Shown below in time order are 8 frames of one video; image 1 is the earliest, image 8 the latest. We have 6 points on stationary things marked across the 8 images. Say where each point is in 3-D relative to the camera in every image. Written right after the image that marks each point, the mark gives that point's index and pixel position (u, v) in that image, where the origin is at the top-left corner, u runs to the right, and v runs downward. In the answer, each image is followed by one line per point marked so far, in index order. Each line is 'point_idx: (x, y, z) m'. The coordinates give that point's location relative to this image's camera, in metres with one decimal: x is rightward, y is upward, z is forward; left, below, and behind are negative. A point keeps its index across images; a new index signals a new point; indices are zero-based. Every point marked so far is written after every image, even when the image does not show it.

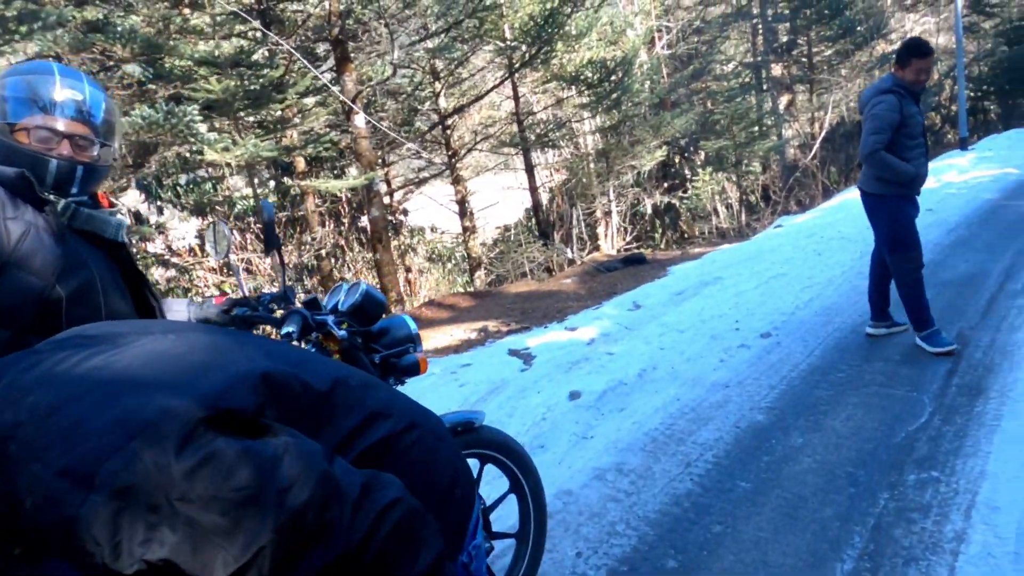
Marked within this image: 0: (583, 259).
0: (+1.3, +0.5, +12.1) m
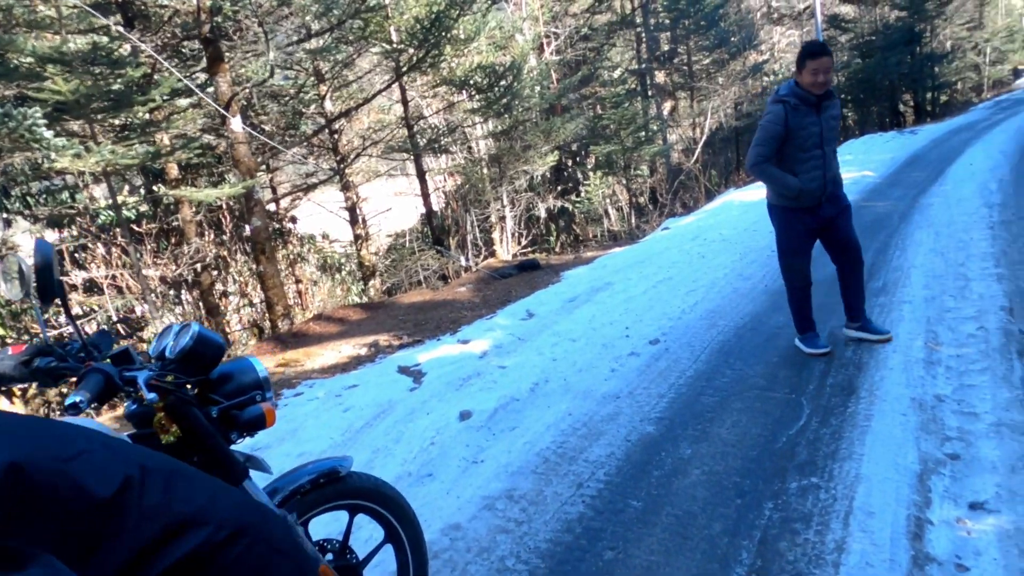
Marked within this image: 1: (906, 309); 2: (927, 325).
0: (-0.6, +0.4, +12.0) m
1: (+3.0, -0.2, +5.0) m
2: (+2.9, -0.3, +4.6) m
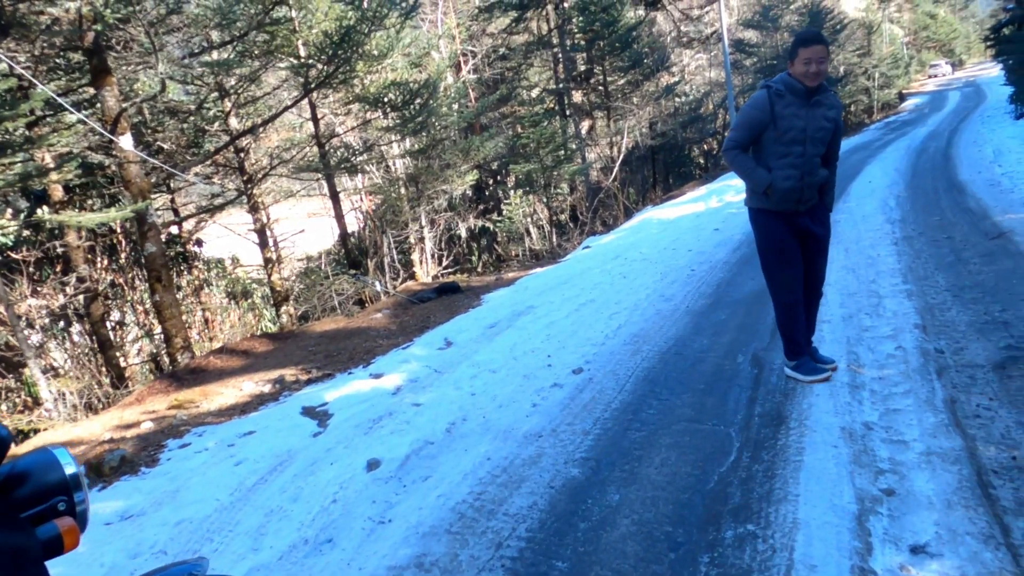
0: (-2.0, 0.0, +11.5) m
1: (+2.3, -0.3, +4.9) m
2: (+2.3, -0.4, +4.5) m
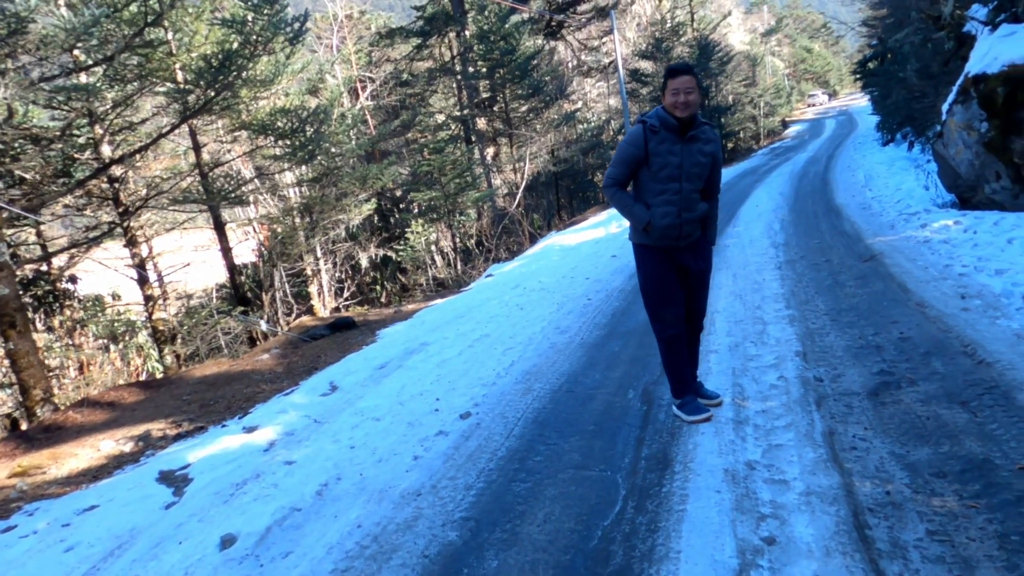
0: (-3.7, -0.6, +10.9) m
1: (+1.5, -0.5, +4.9) m
2: (+1.5, -0.6, +4.5) m
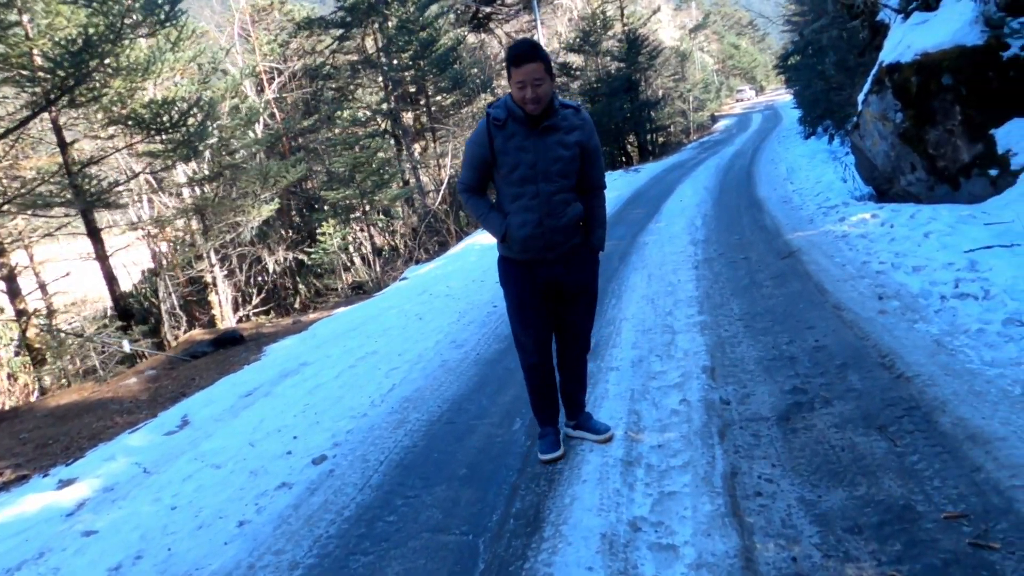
0: (-5.0, -0.8, +9.8) m
1: (+0.7, -0.6, +4.3) m
2: (+0.7, -0.7, +3.9) m
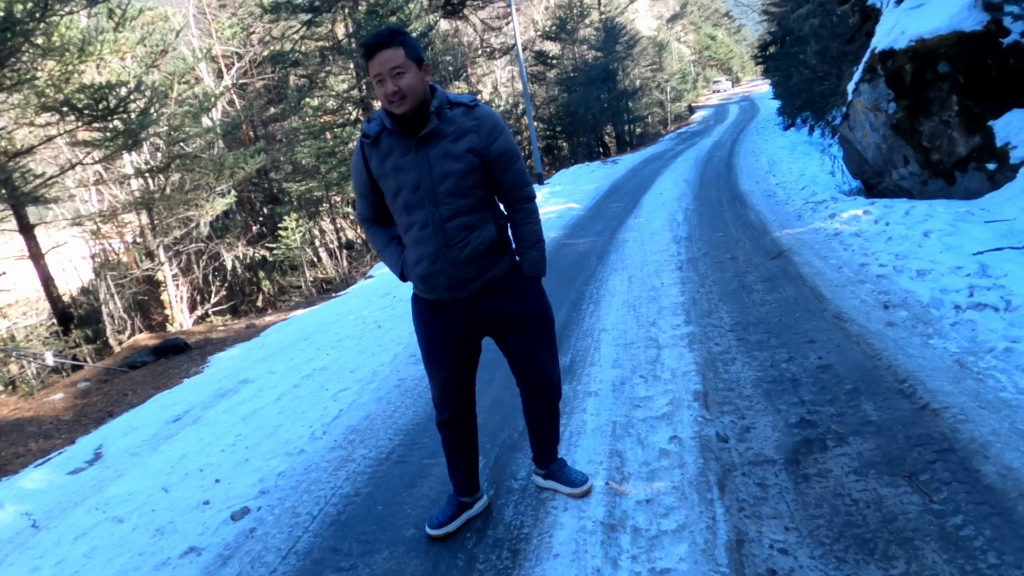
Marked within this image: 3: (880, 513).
0: (-5.4, -0.8, +9.1) m
1: (+0.4, -0.7, +3.8) m
2: (+0.5, -0.8, +3.3) m
3: (+1.4, -0.9, +2.6) m
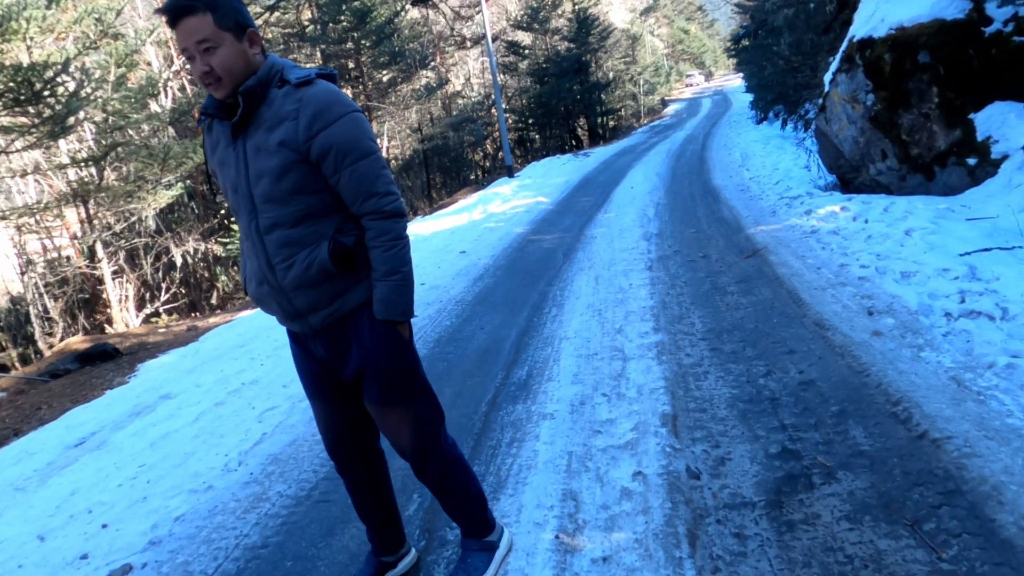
0: (-5.9, -0.8, +8.4) m
1: (+0.2, -0.7, +3.3) m
2: (+0.2, -0.8, +2.9) m
3: (+1.2, -0.9, +2.2) m
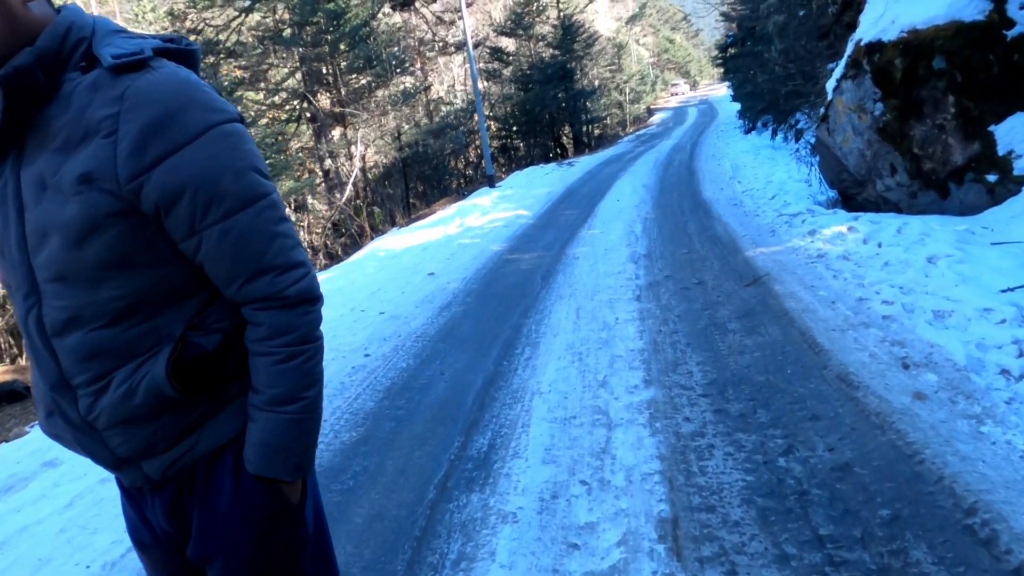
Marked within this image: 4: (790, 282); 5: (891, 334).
0: (-6.2, -1.1, +7.4) m
1: (0.0, -1.0, +2.5) m
2: (+0.1, -1.0, +2.1) m
3: (+1.0, -1.2, +1.4) m
4: (+2.4, 0.0, +5.6) m
5: (+2.4, -0.3, +4.1) m
